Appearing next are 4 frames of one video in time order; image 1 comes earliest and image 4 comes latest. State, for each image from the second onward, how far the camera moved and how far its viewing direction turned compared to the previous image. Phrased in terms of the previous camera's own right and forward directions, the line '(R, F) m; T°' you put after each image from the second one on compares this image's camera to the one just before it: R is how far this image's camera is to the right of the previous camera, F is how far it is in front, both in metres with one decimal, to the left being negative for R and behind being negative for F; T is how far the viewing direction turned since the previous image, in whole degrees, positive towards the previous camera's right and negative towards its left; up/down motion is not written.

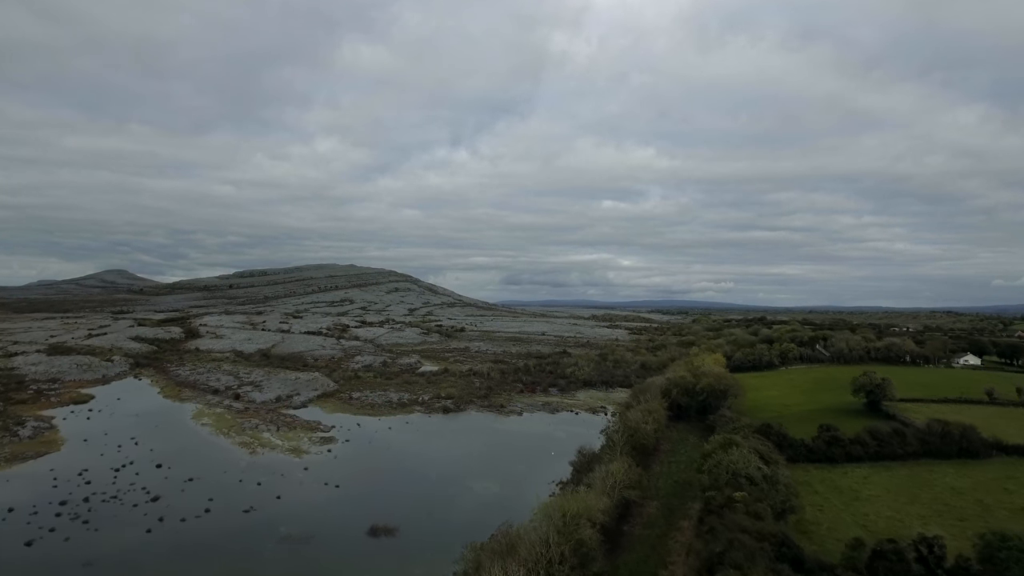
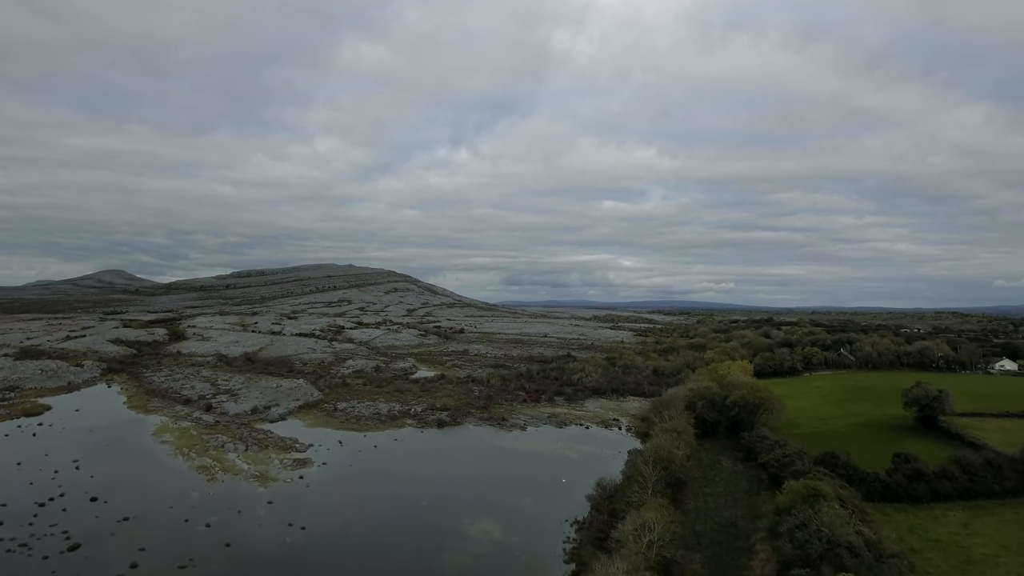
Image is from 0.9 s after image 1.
(-0.2, +4.2) m; 0°
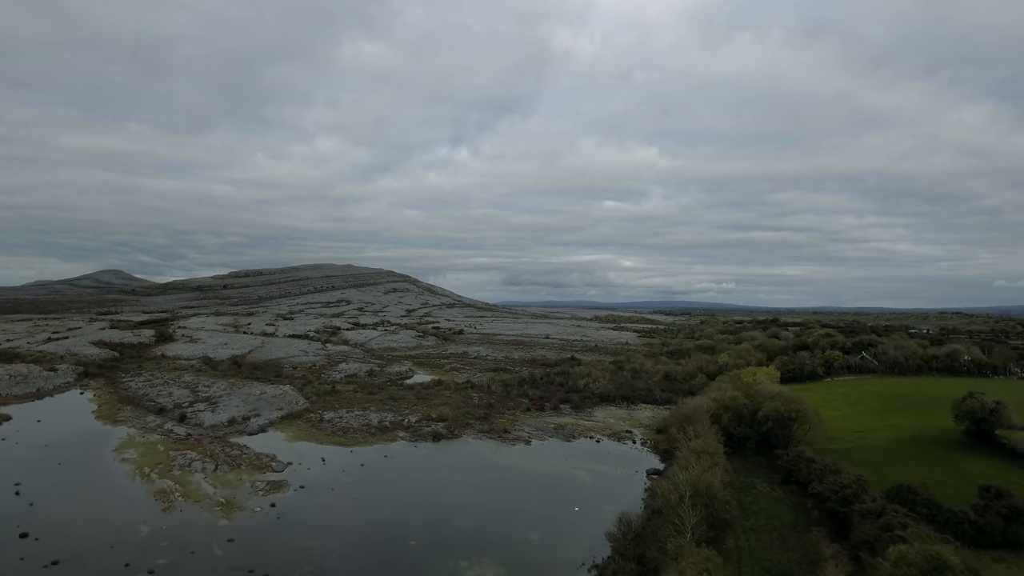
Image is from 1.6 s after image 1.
(-0.2, +3.3) m; 0°
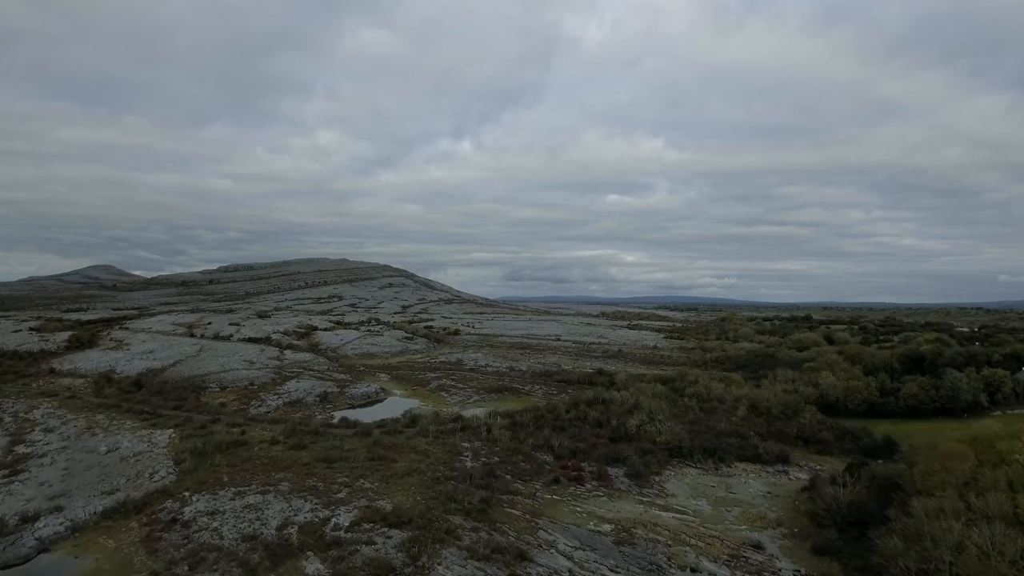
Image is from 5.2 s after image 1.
(-0.6, +16.4) m; 0°
